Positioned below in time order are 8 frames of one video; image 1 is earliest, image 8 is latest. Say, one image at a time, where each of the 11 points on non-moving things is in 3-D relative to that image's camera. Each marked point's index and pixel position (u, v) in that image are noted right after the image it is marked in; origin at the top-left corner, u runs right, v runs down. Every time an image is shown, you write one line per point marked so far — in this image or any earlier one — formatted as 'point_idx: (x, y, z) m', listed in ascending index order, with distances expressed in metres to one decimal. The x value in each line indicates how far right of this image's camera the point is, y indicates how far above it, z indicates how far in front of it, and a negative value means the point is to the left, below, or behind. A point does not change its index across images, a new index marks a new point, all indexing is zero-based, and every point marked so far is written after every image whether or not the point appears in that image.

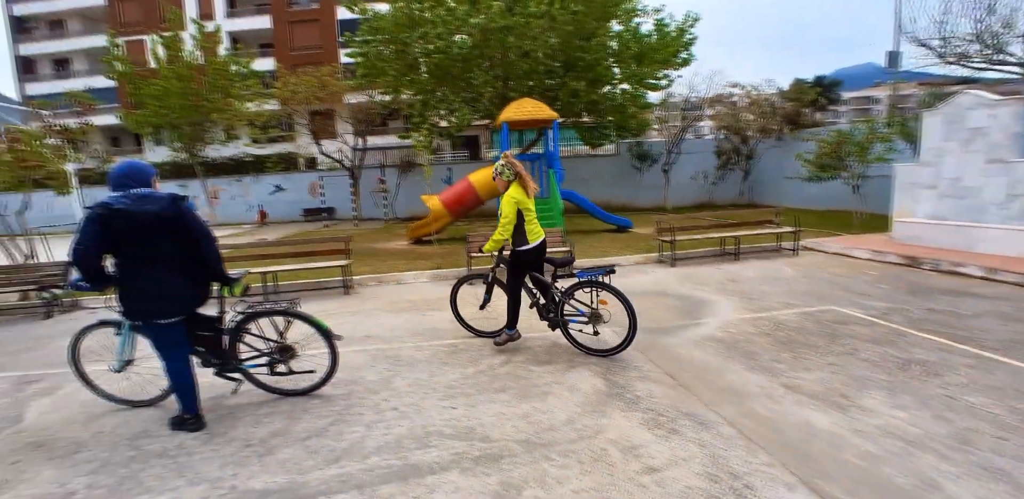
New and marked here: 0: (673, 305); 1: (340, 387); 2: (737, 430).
0: (+2.8, -1.0, +6.9) m
1: (-1.8, -1.5, +4.3) m
2: (+1.9, -1.6, +3.6) m
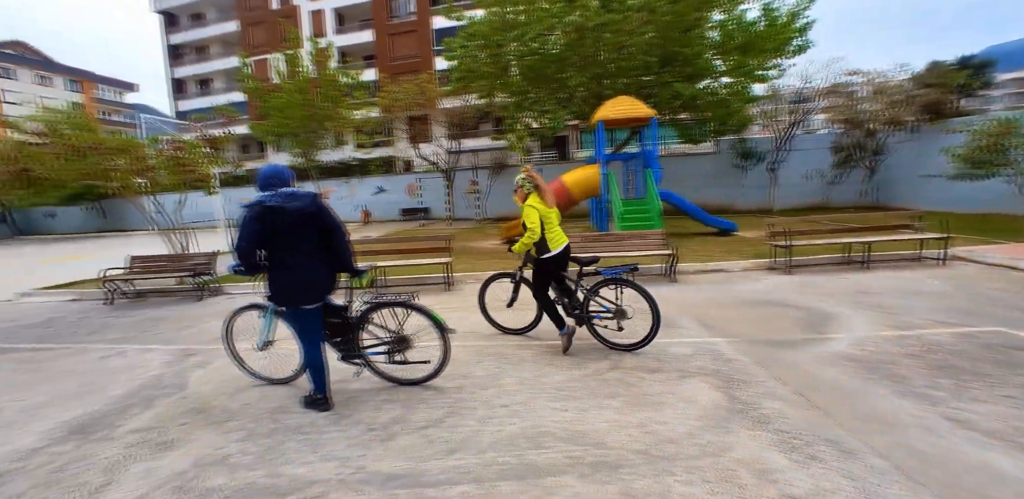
0: (+4.3, -1.0, +6.2) m
1: (-0.6, -1.4, +4.3) m
2: (+2.9, -1.6, +3.0) m
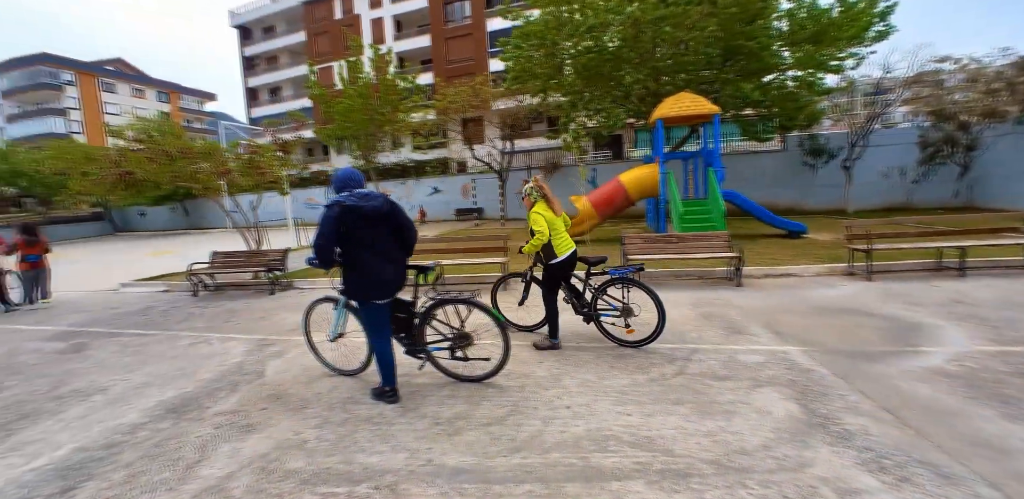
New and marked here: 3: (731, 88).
0: (+5.1, -1.1, +5.7) m
1: (0.0, -1.4, +4.3) m
2: (+3.3, -1.6, +2.7) m
3: (+8.2, +6.3, +15.5) m
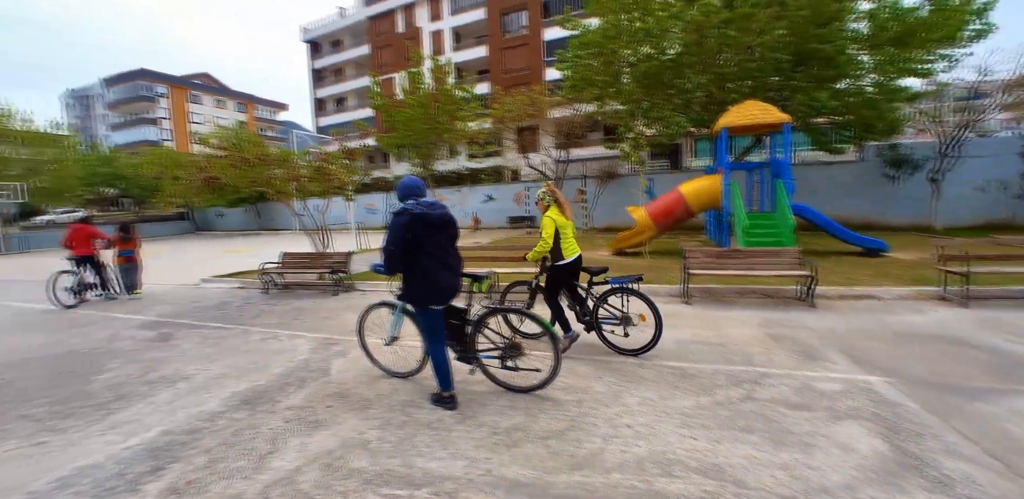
0: (+5.8, -1.4, +5.1) m
1: (+0.6, -1.5, +4.2) m
2: (+3.7, -1.8, +2.2) m
3: (+10.1, +5.7, +14.6) m
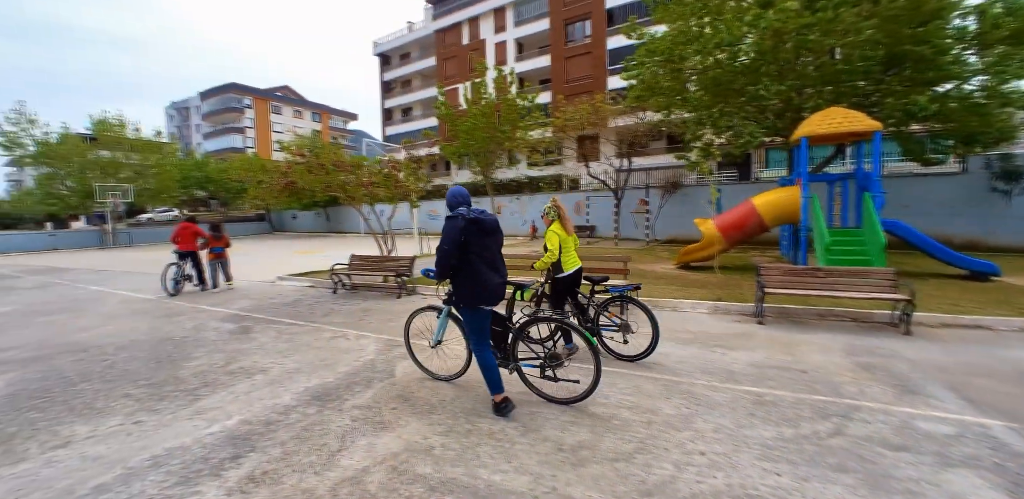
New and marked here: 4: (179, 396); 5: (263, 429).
0: (+6.5, -1.7, +4.3) m
1: (+1.2, -1.6, +4.0) m
2: (+4.1, -2.0, +1.7) m
3: (+12.1, +5.1, +13.4) m
4: (-3.1, -1.4, +3.7) m
5: (-2.0, -1.5, +3.3) m
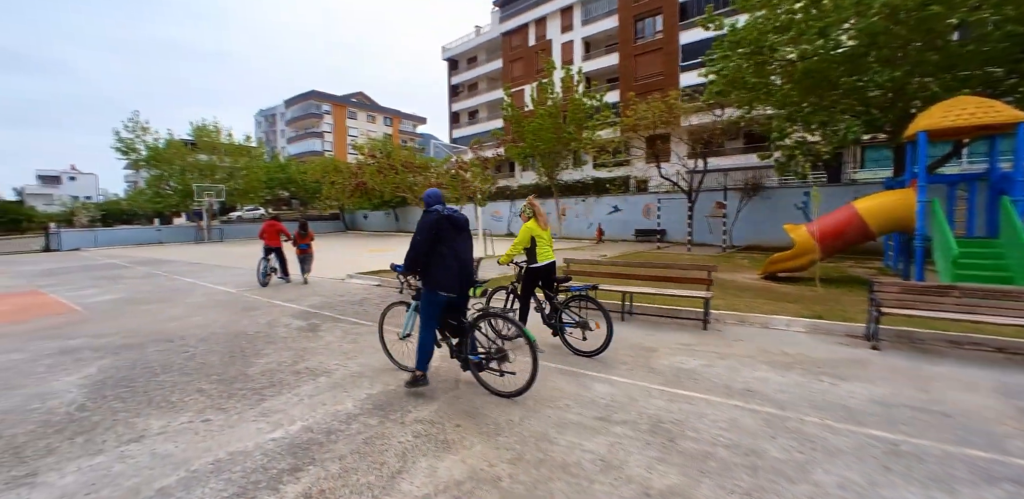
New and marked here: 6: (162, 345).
0: (+7.1, -1.9, +2.9) m
1: (+1.9, -1.7, +3.3) m
2: (+4.4, -2.1, +0.6) m
3: (+14.1, +4.6, +11.2) m
4: (-2.4, -1.3, +3.7) m
5: (-1.5, -1.5, +3.1) m
6: (-4.3, -1.2, +4.9) m
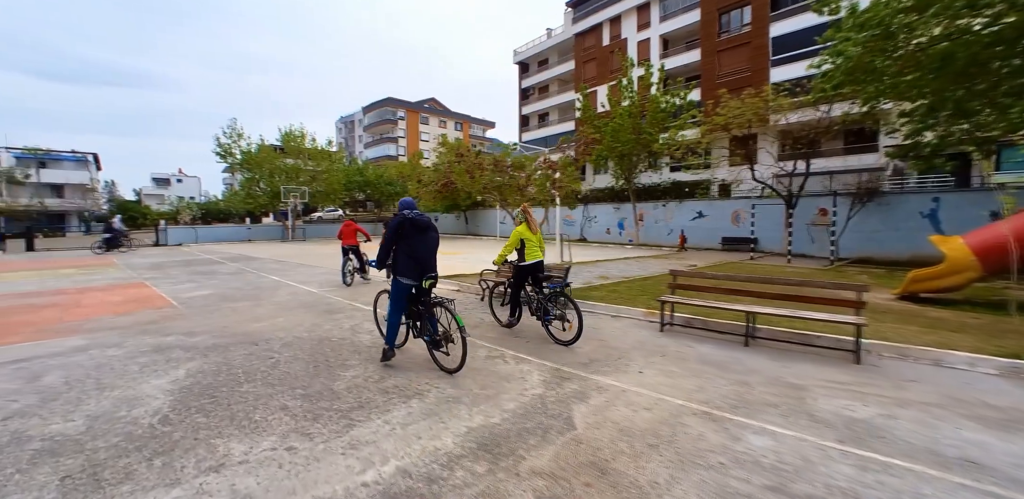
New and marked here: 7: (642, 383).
0: (+7.9, -2.1, +1.0) m
1: (+2.8, -1.8, +2.2) m
2: (+4.9, -2.2, -0.8) m
3: (+16.2, +4.1, +8.3) m
4: (-1.4, -1.3, +3.2) m
5: (-0.5, -1.5, +2.4) m
6: (-3.0, -1.1, +4.6) m
7: (+1.4, -1.4, +4.2) m
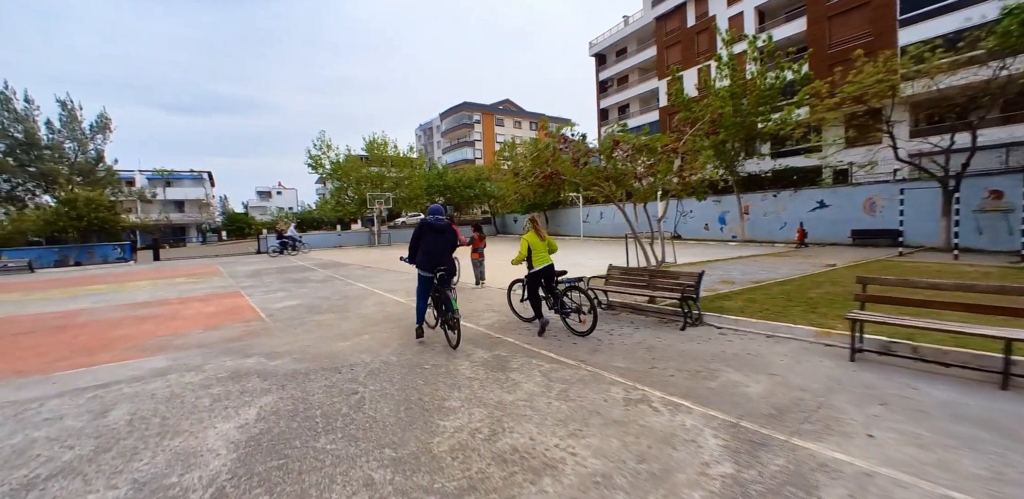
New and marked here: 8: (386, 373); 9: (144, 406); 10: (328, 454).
0: (+8.4, -2.0, -1.7) m
1: (+3.6, -1.8, +0.5) m
2: (+5.1, -2.1, -2.9) m
3: (+17.7, +4.4, +4.0) m
4: (-0.4, -1.4, +2.1) m
5: (+0.3, -1.5, +1.3) m
6: (-1.8, -1.2, +3.9) m
7: (+2.5, -1.4, +2.7) m
8: (-1.3, -1.2, +4.0) m
9: (-3.0, -1.3, +3.3) m
10: (-1.2, -1.3, +2.6) m
